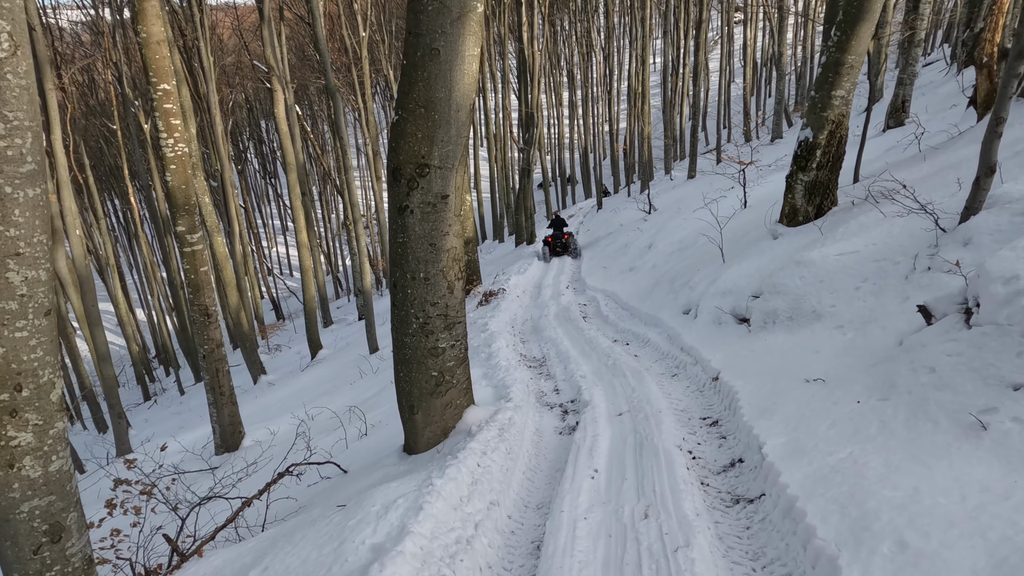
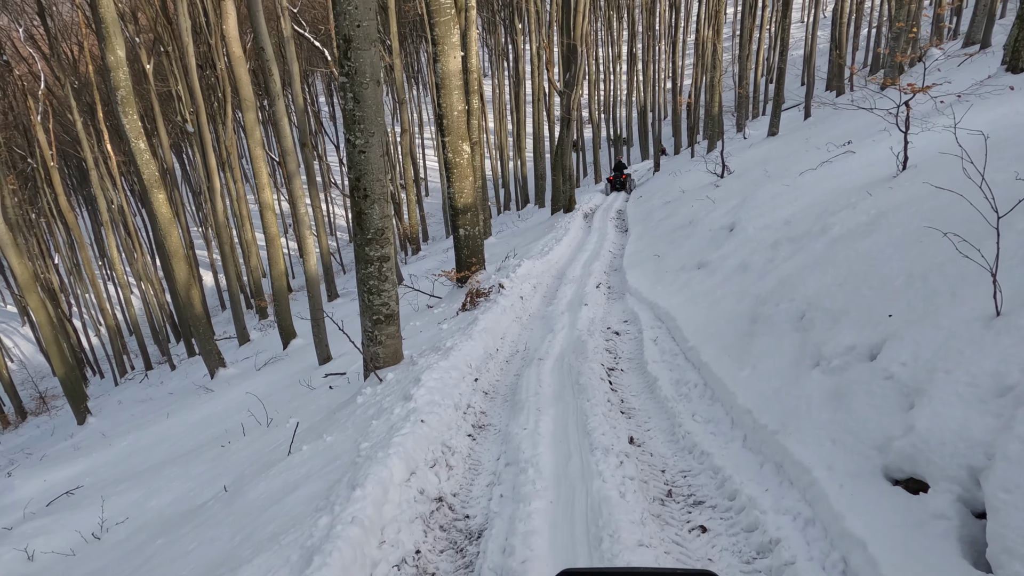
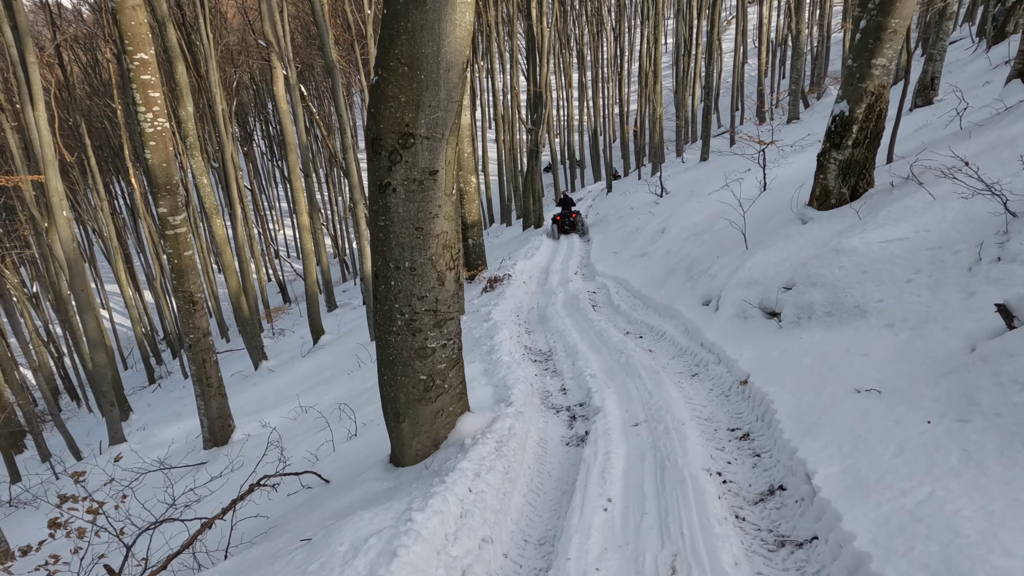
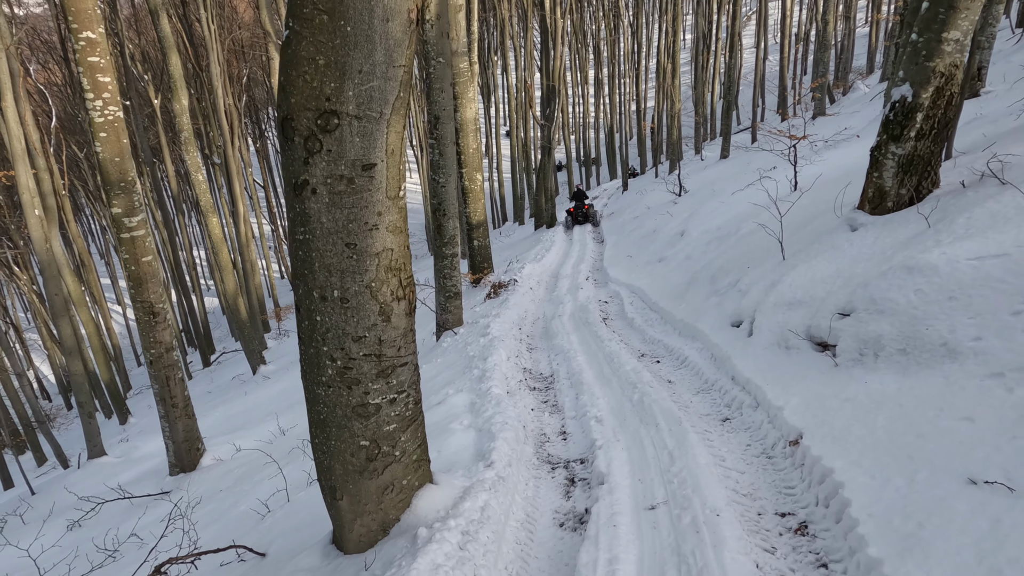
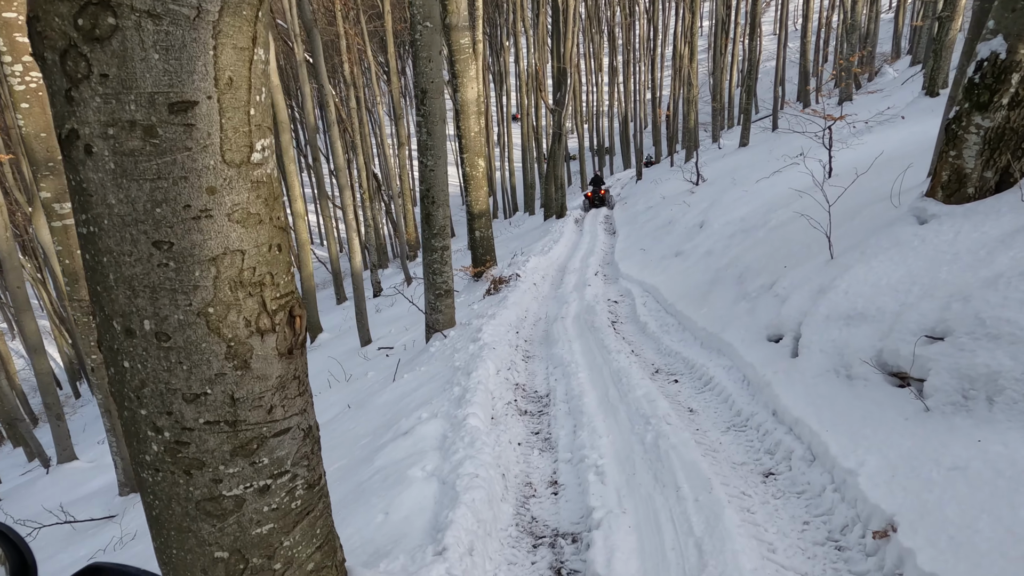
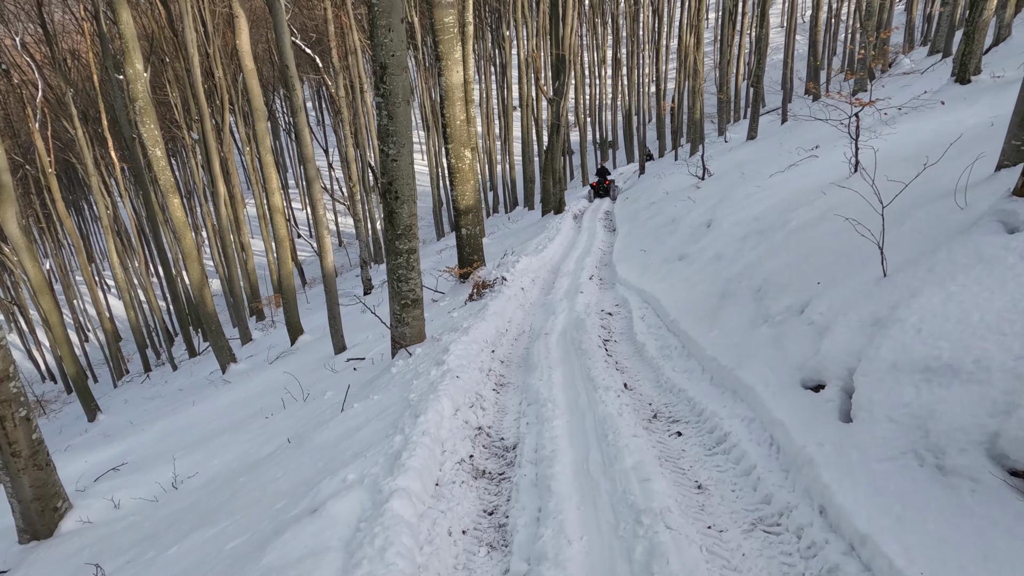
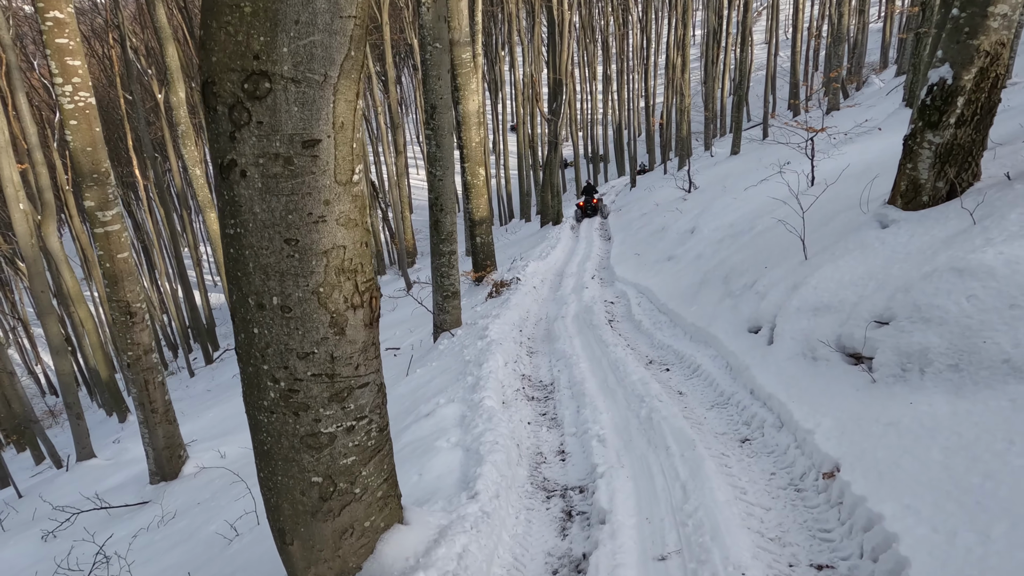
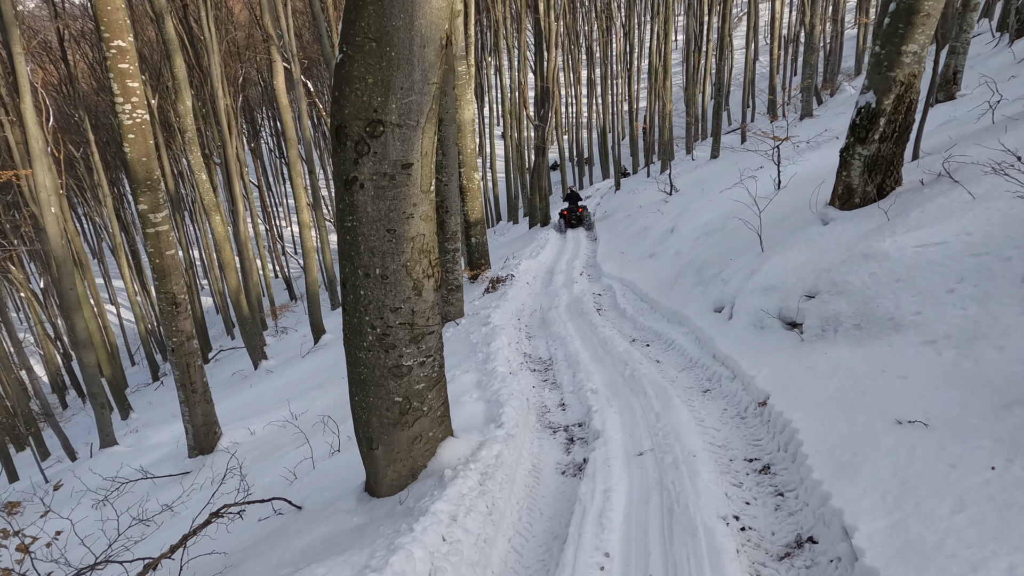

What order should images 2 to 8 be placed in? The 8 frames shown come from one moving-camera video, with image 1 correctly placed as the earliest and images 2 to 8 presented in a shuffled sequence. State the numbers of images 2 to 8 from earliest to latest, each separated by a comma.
3, 8, 4, 7, 5, 6, 2
